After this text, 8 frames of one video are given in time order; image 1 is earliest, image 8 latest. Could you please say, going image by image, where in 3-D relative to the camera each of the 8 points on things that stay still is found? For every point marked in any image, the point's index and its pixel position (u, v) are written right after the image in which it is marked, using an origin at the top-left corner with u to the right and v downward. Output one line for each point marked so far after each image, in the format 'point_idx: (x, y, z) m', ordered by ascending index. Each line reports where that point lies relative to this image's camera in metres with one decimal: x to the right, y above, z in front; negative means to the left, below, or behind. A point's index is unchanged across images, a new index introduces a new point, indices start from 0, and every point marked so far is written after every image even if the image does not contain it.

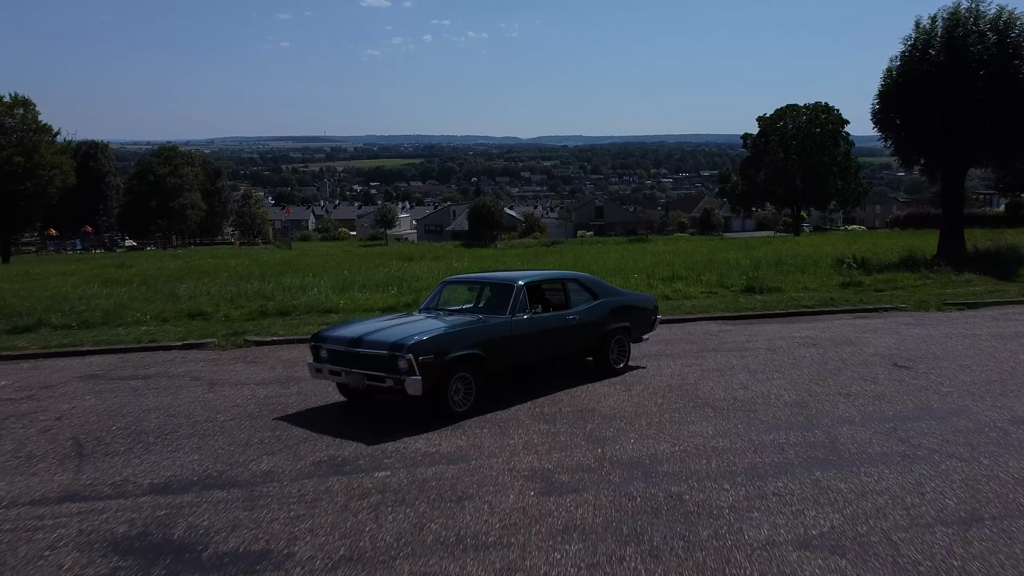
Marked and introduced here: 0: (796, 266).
0: (+7.7, +0.5, +15.8) m
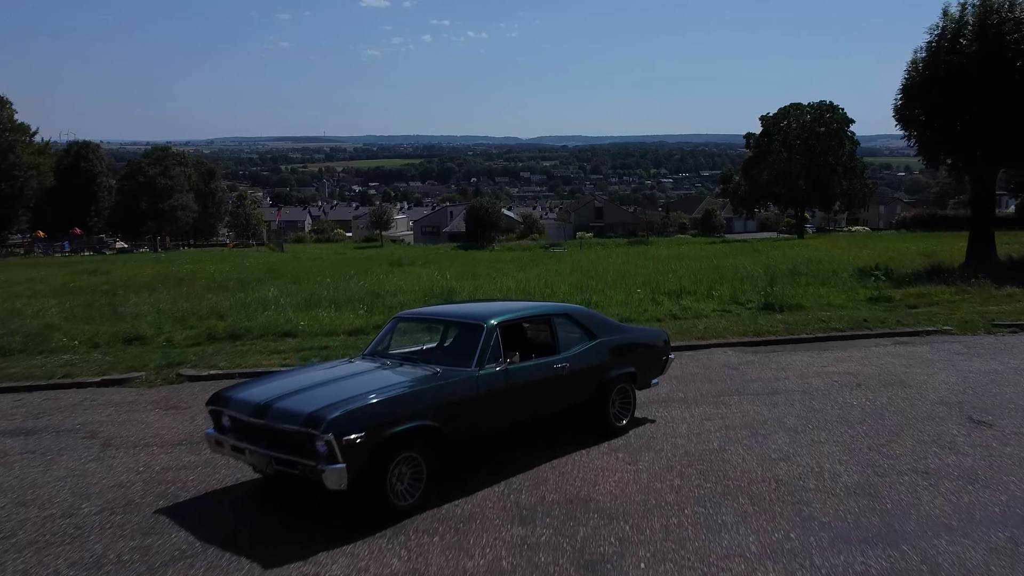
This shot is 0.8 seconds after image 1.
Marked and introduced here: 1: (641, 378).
0: (+7.4, +0.2, +14.4) m
1: (+1.2, -0.8, +5.5) m
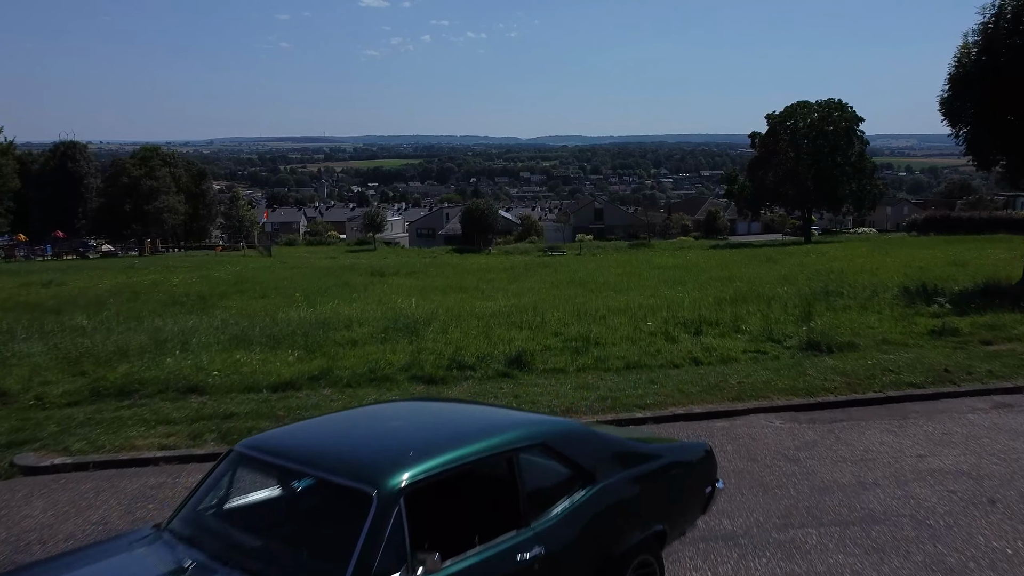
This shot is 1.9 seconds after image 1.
0: (+7.1, -0.3, +12.2) m
1: (+0.9, -1.3, +3.3) m
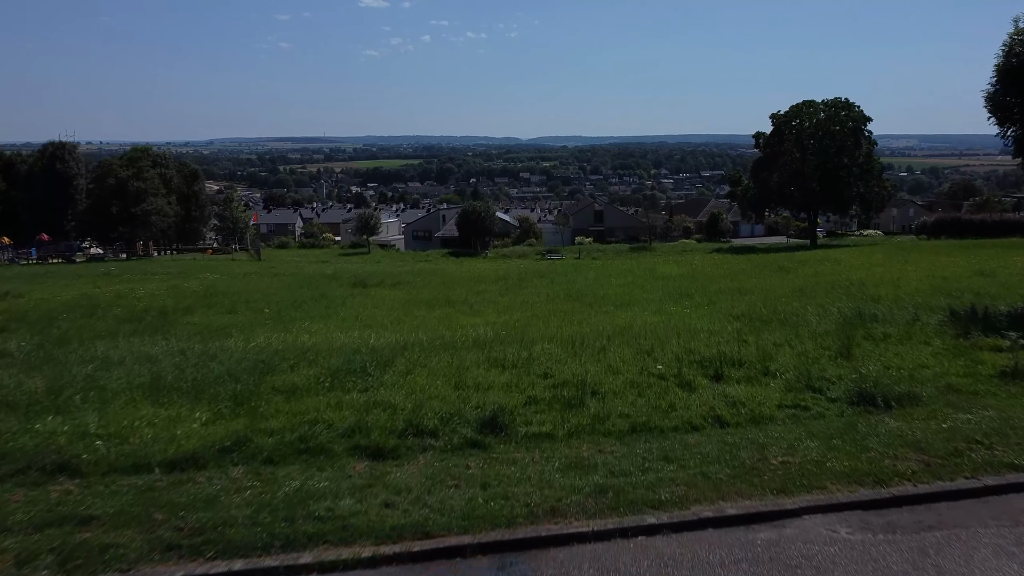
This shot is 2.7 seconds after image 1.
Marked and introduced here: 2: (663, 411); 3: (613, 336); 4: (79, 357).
0: (+6.8, -0.7, +10.4) m
1: (+0.6, -1.8, +1.5) m
2: (+1.7, -1.4, +6.6) m
3: (+2.2, -1.1, +12.8) m
4: (-8.2, -1.2, +11.1) m
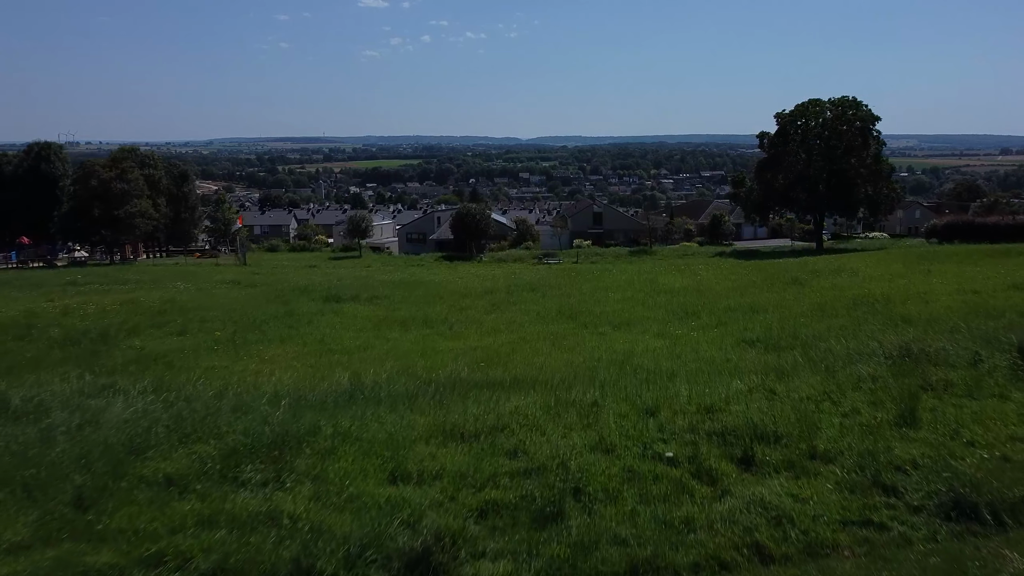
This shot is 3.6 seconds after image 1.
0: (+6.4, -1.3, +8.4) m
1: (+0.2, -2.3, -0.5) m
2: (+1.3, -1.9, +4.6) m
3: (+1.8, -1.7, +10.7) m
4: (-8.6, -1.7, +9.0) m
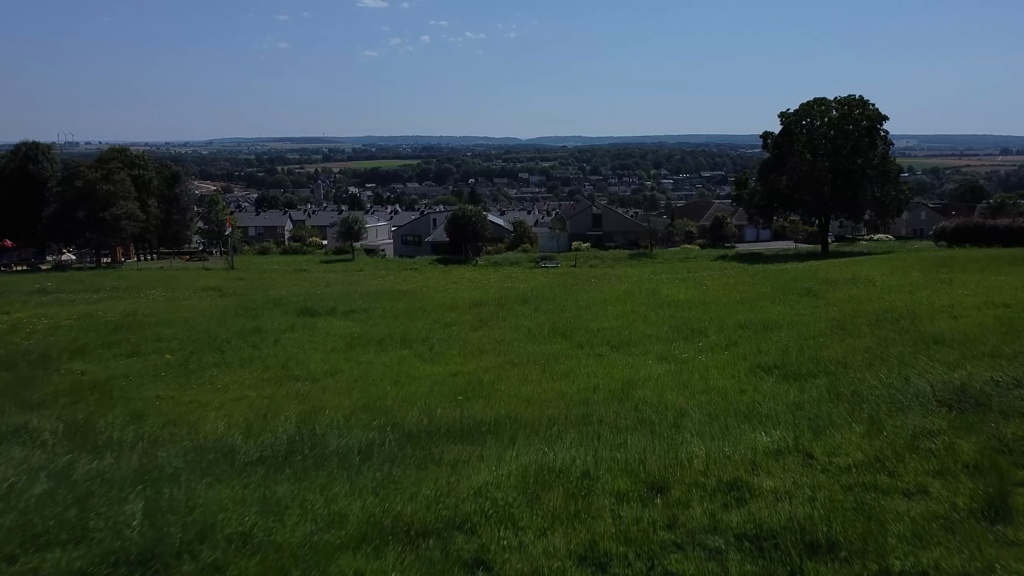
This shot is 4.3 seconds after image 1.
0: (+6.1, -1.7, +6.8) m
1: (-0.1, -2.7, -2.2) m
2: (+1.0, -2.3, +3.0) m
3: (+1.5, -2.1, +9.1) m
4: (-8.9, -2.1, +7.4) m
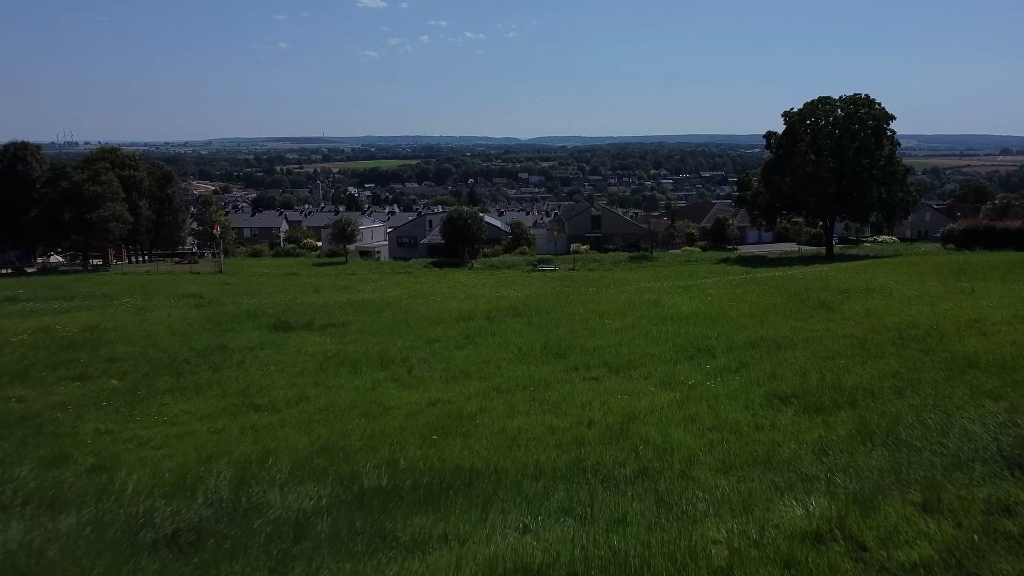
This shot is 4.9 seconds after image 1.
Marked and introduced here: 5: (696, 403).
0: (+5.8, -2.0, +5.3) m
1: (-0.4, -3.1, -3.6) m
2: (+0.7, -2.7, +1.5) m
3: (+1.2, -2.4, +7.7) m
4: (-9.2, -2.5, +5.9) m
5: (+3.5, -2.2, +11.2) m
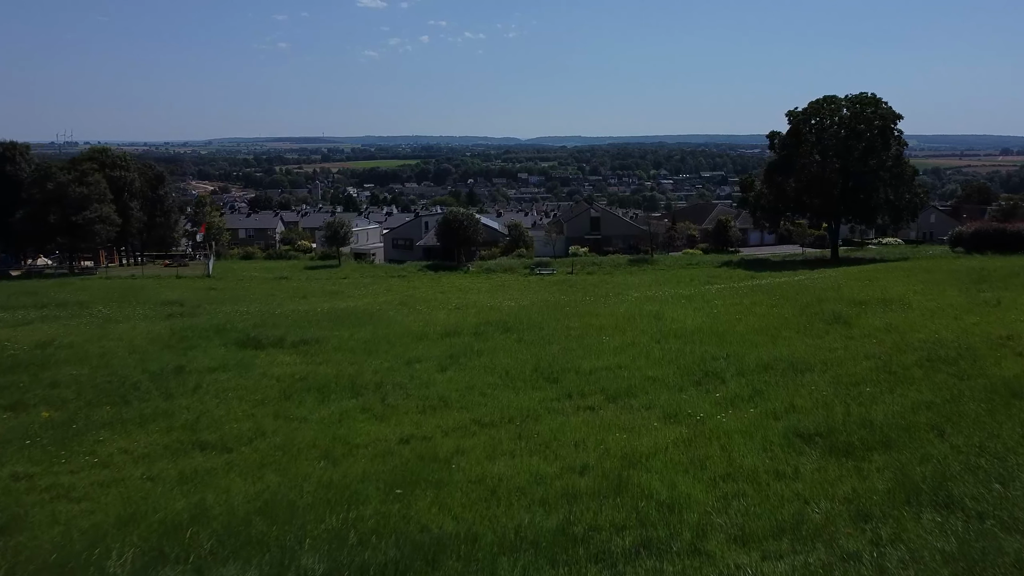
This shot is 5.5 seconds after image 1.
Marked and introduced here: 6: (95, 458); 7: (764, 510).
0: (+5.5, -2.4, +3.9) m
1: (-0.7, -3.5, -5.0) m
2: (+0.4, -3.1, +0.1) m
3: (+0.9, -2.8, +6.2) m
4: (-9.5, -2.9, +4.5) m
5: (+3.2, -2.5, +9.7) m
6: (-7.0, -2.8, +9.8) m
7: (+3.2, -2.8, +7.6) m
